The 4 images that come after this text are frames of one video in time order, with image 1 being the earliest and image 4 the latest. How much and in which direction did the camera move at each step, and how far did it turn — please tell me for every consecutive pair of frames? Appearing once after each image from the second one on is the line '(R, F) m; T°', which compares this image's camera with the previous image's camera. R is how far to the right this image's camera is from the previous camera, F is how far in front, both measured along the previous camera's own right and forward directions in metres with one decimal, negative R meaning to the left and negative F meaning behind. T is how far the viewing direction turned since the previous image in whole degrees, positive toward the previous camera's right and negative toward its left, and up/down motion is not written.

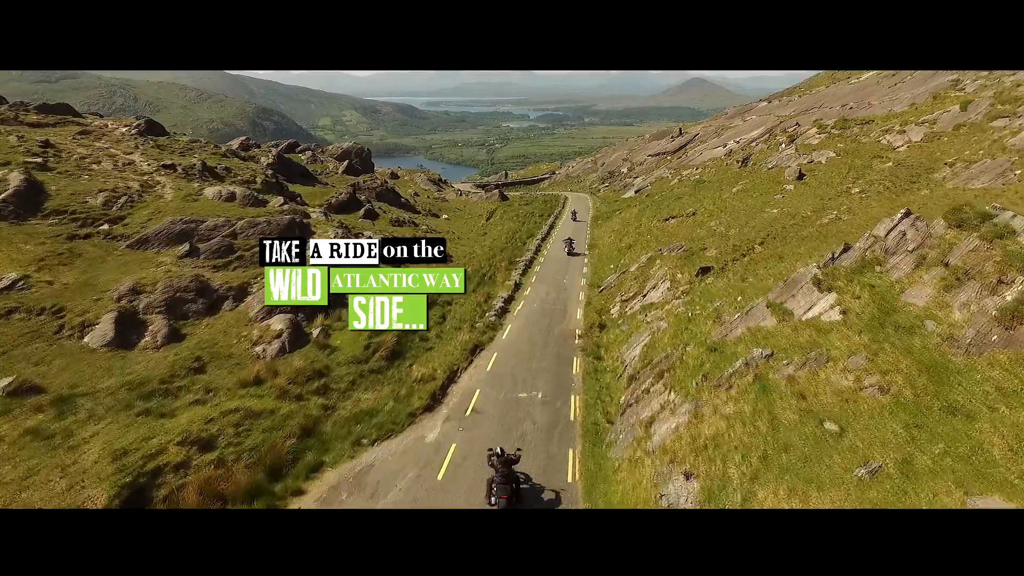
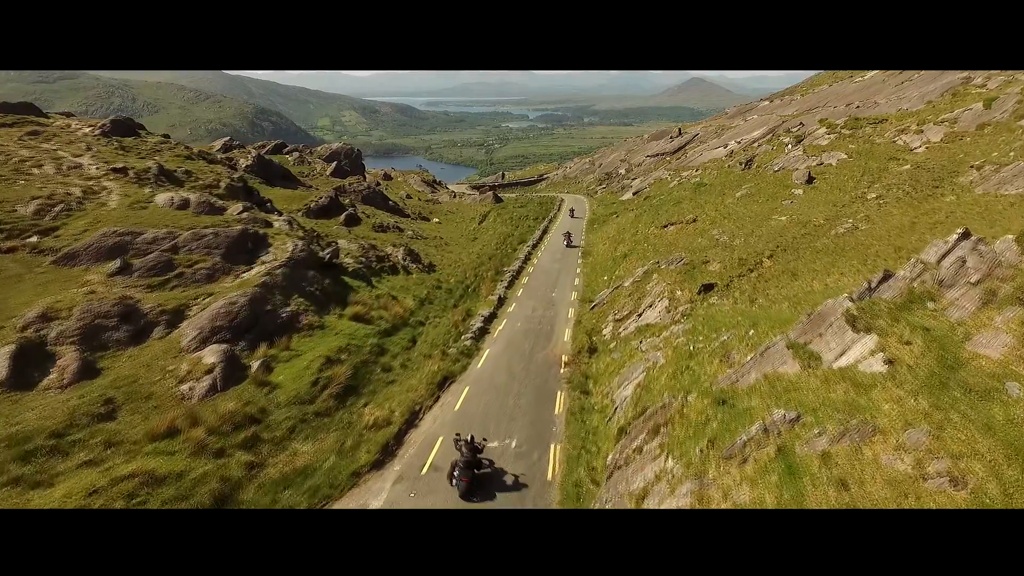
(+0.8, +2.7) m; 0°
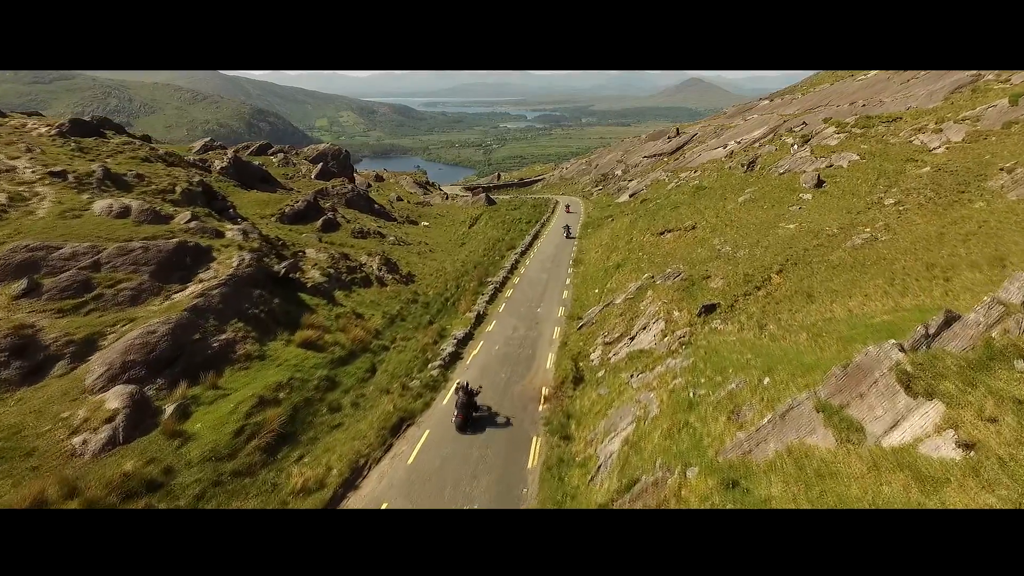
(+0.8, +2.7) m; 0°
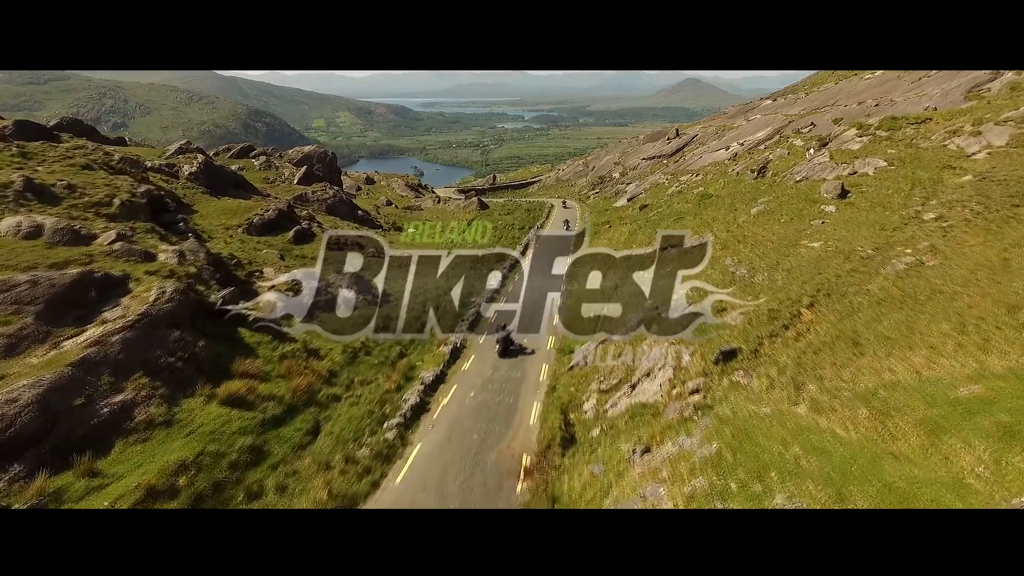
(+0.6, +3.5) m; 0°
